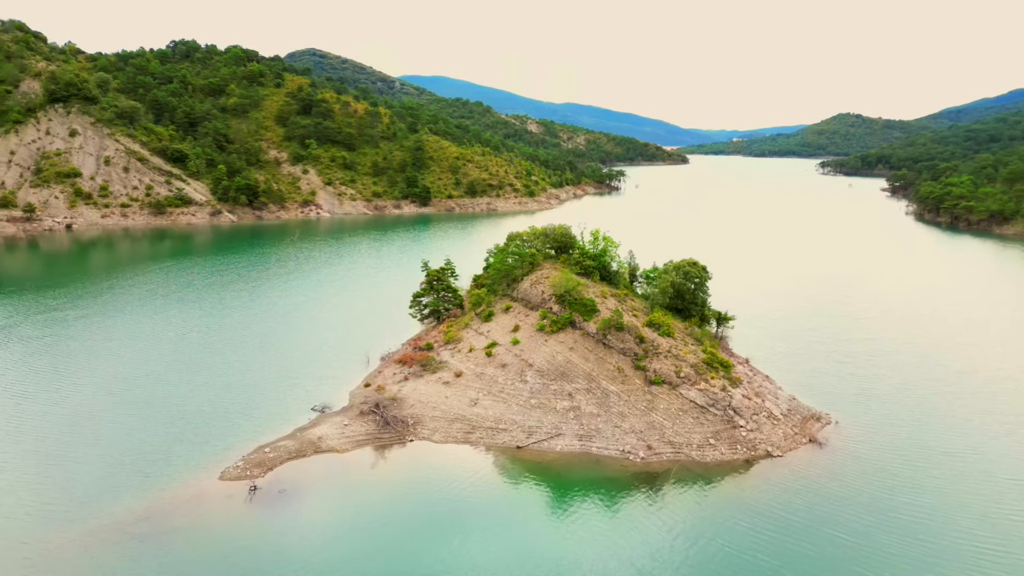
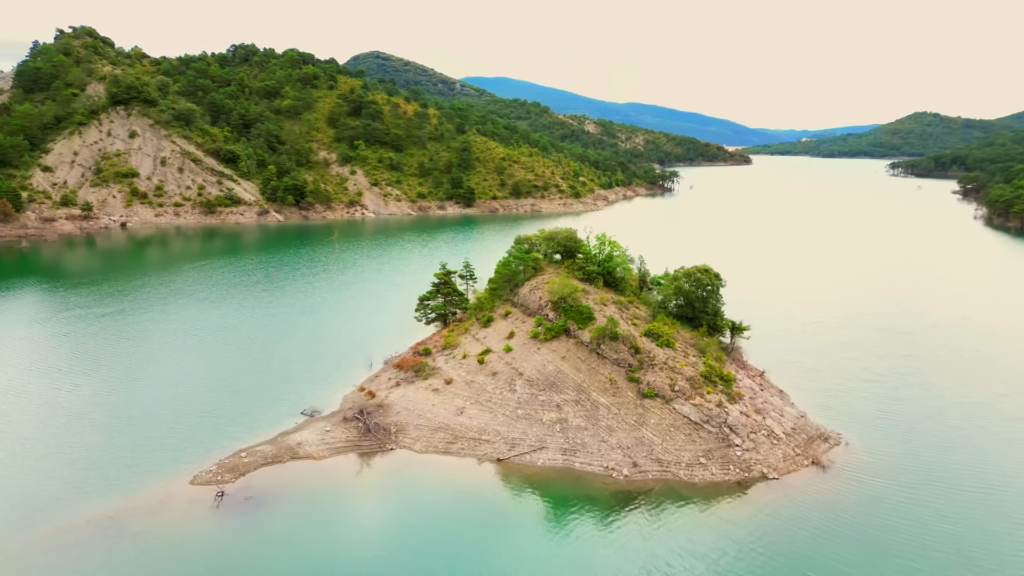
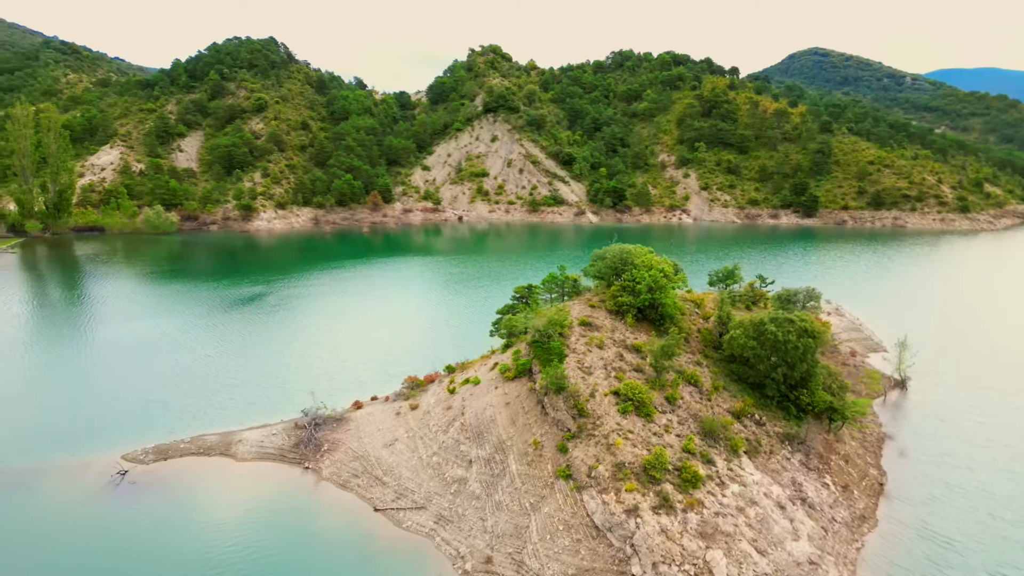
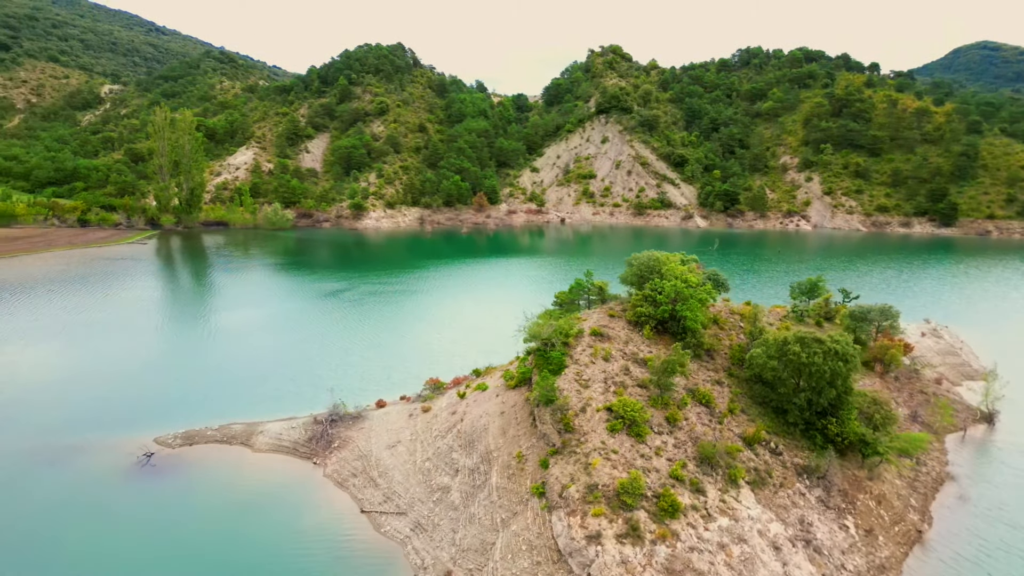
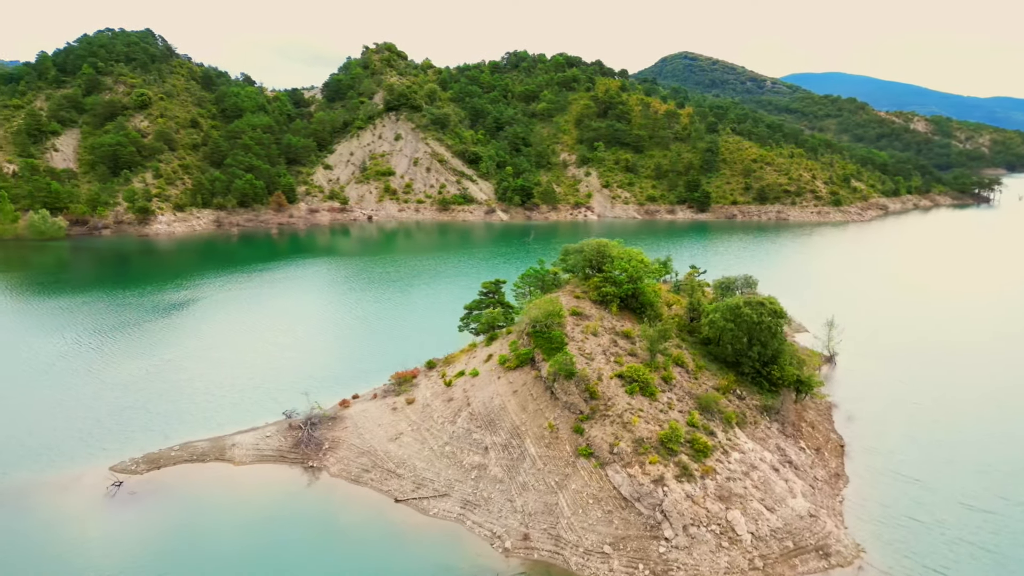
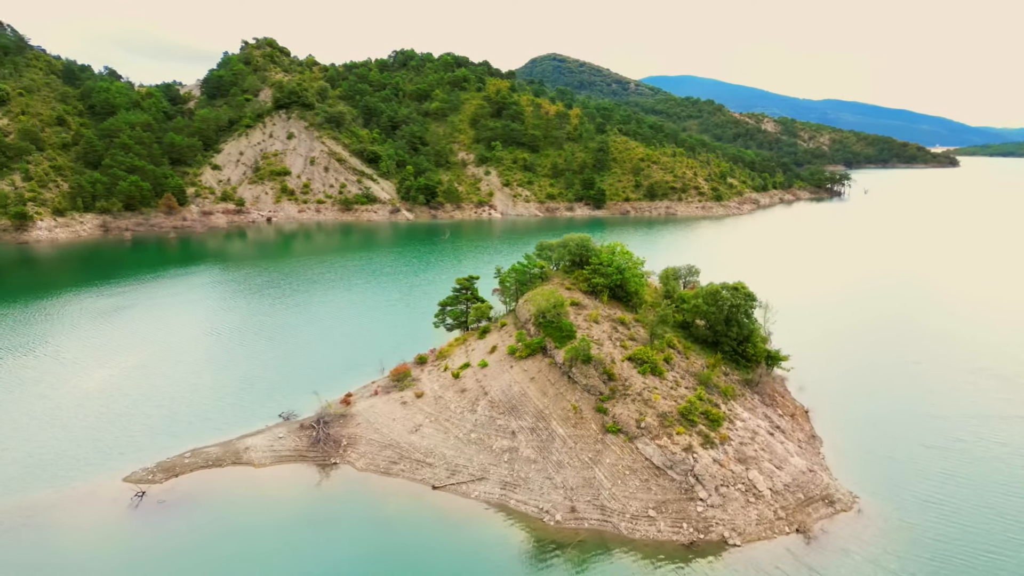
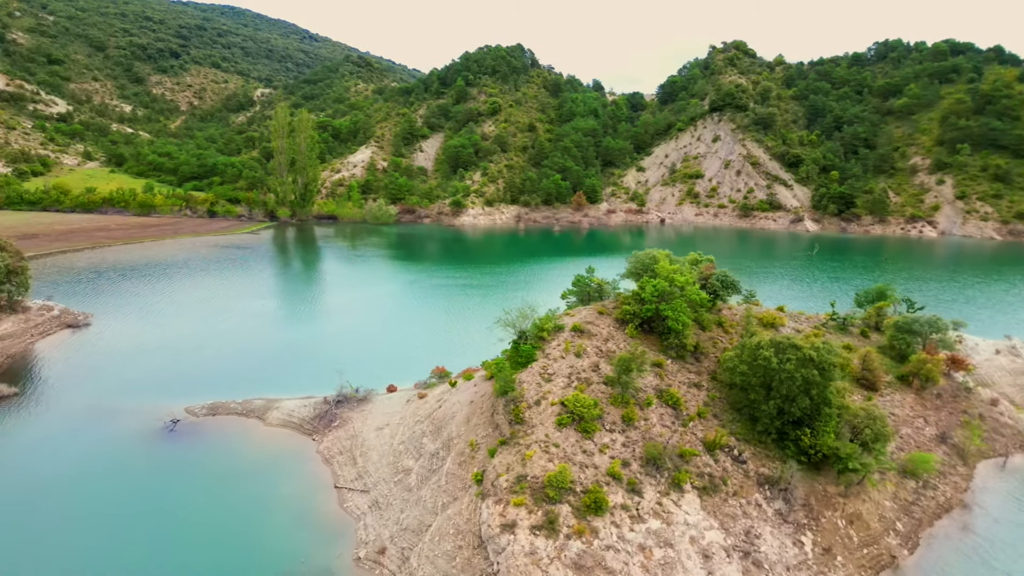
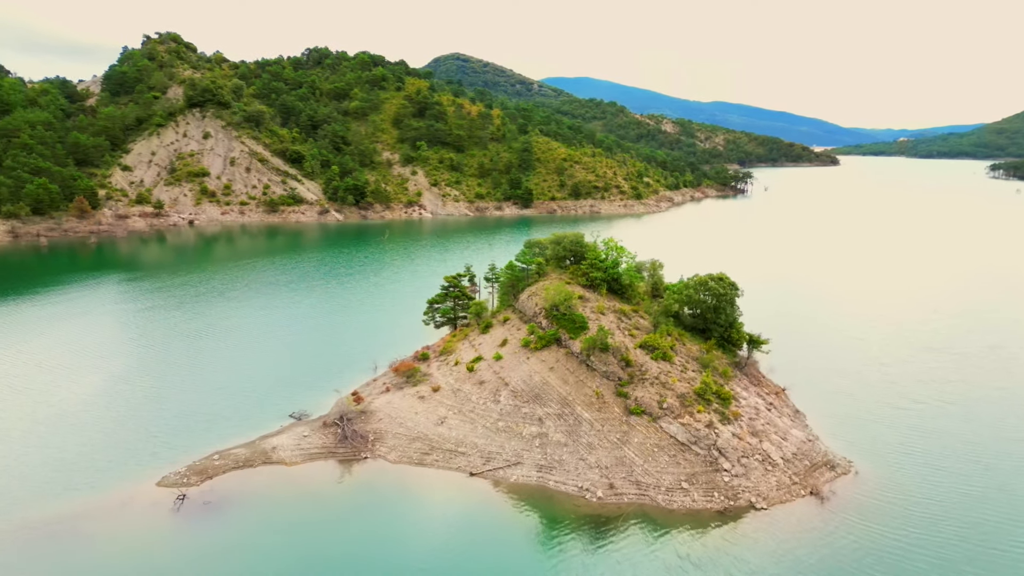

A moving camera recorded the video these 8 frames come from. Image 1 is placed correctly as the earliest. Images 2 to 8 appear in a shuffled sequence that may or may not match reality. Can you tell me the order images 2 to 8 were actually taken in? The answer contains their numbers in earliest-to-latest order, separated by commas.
2, 8, 6, 5, 3, 4, 7
